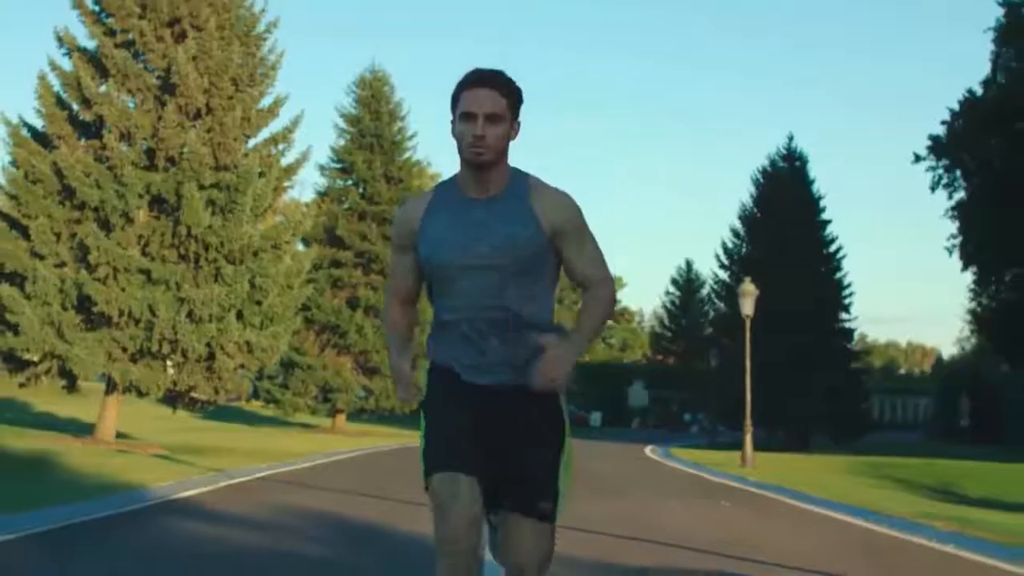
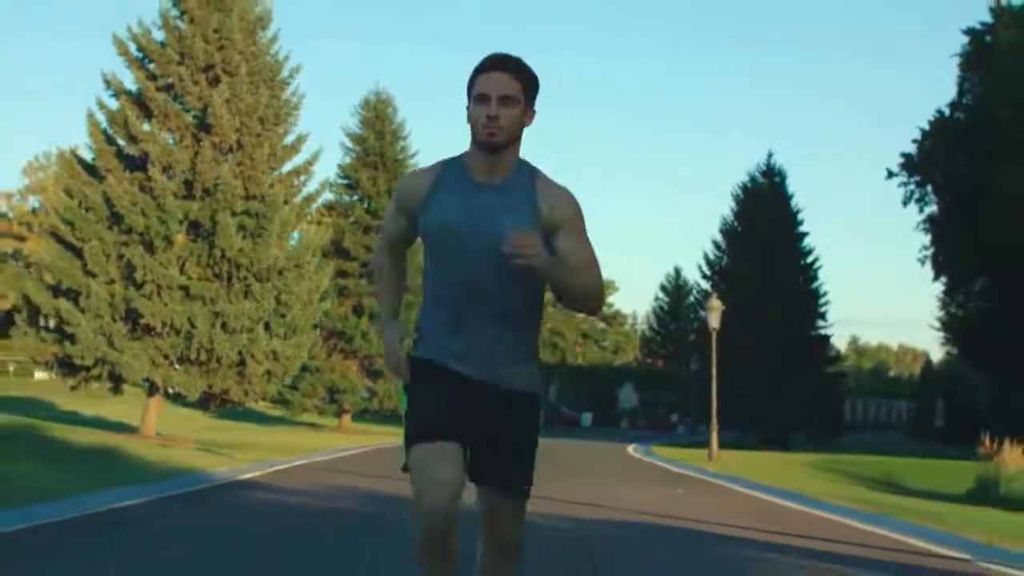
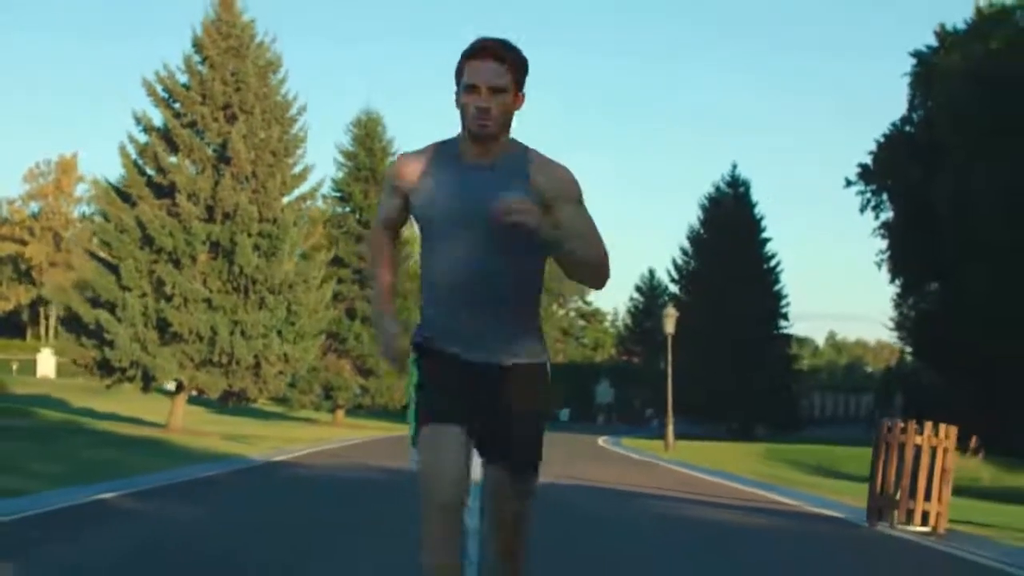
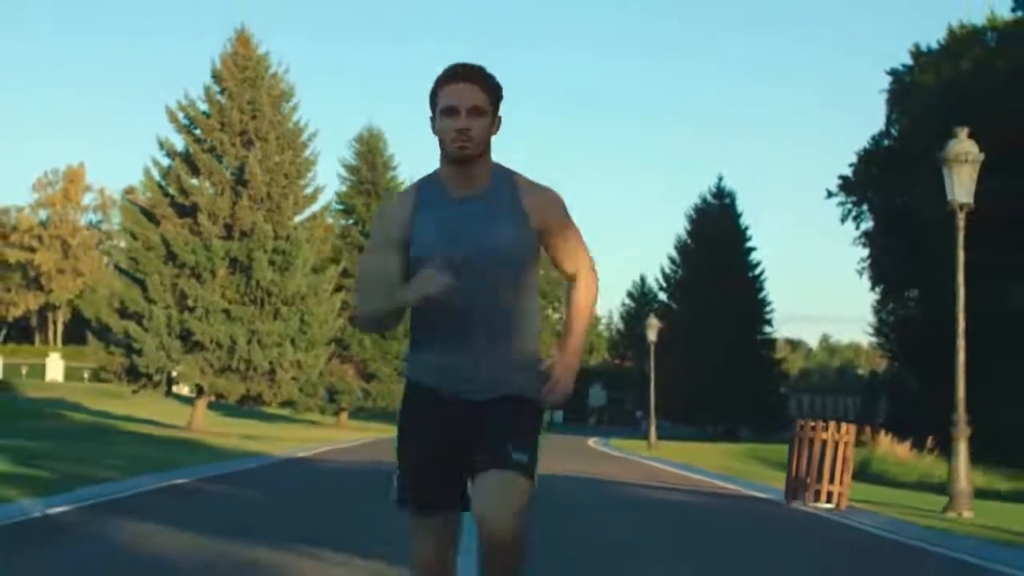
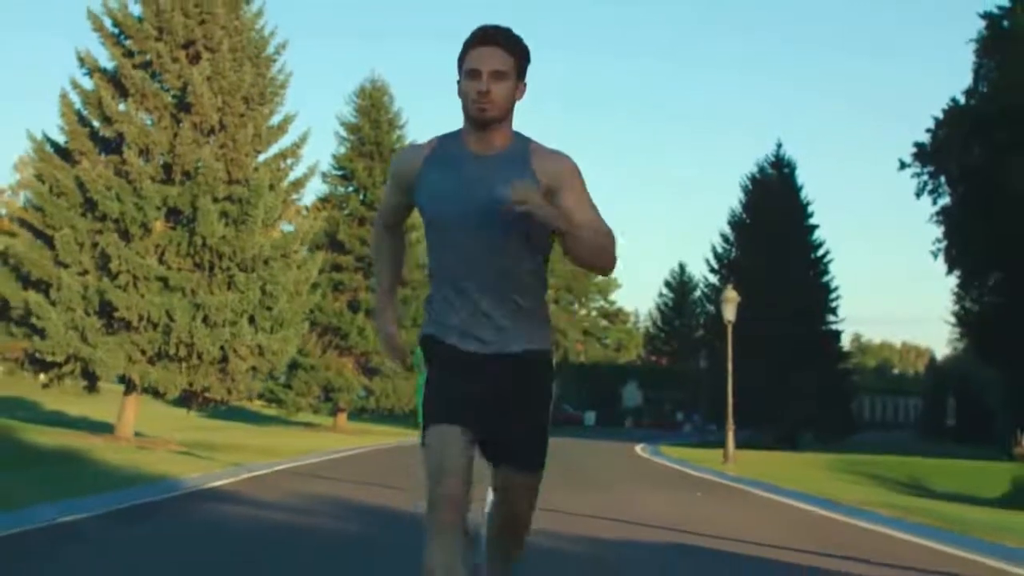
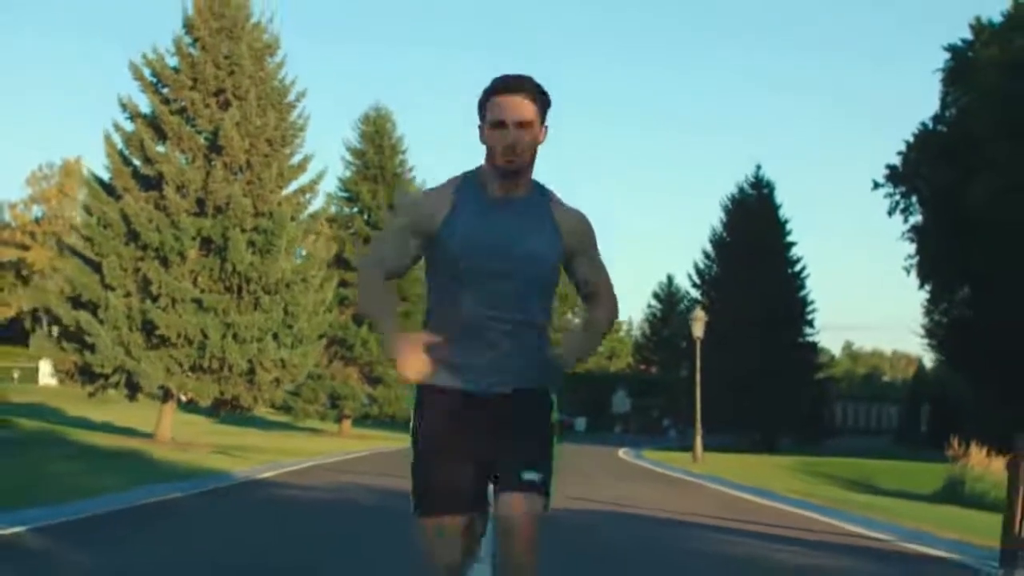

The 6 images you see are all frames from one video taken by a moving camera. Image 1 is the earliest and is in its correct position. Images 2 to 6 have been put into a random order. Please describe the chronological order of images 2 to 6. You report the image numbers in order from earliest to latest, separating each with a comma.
5, 2, 6, 3, 4
